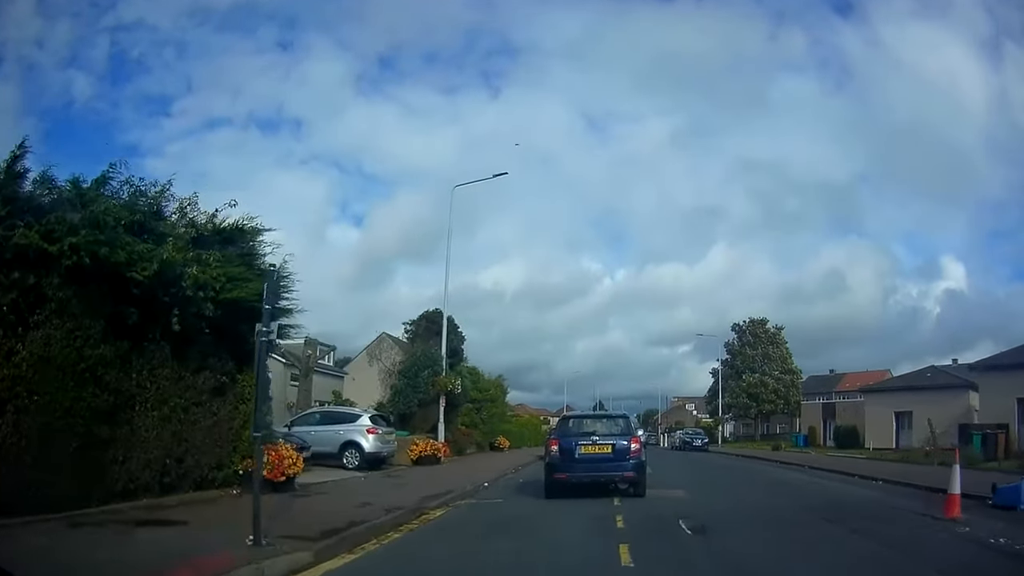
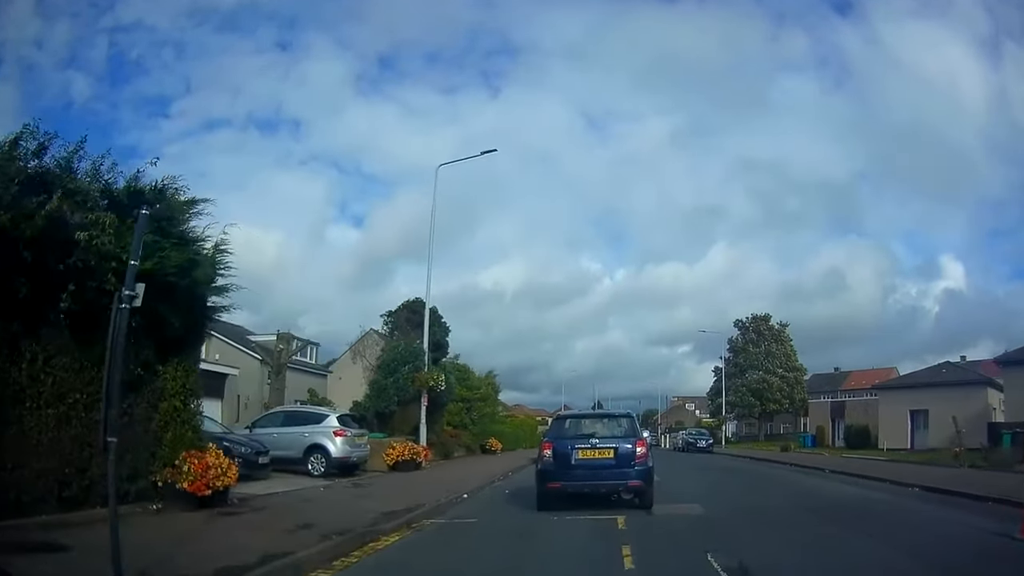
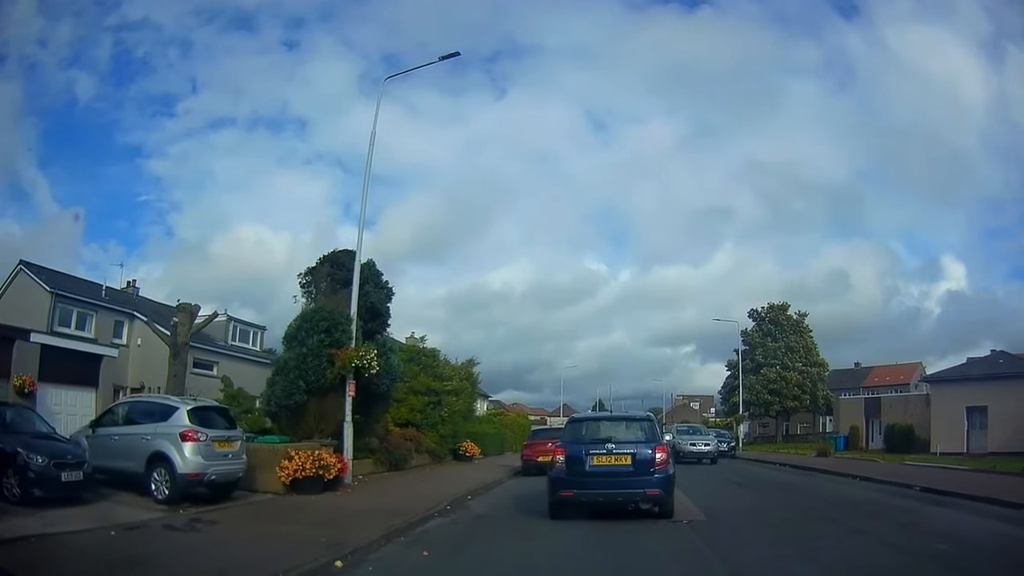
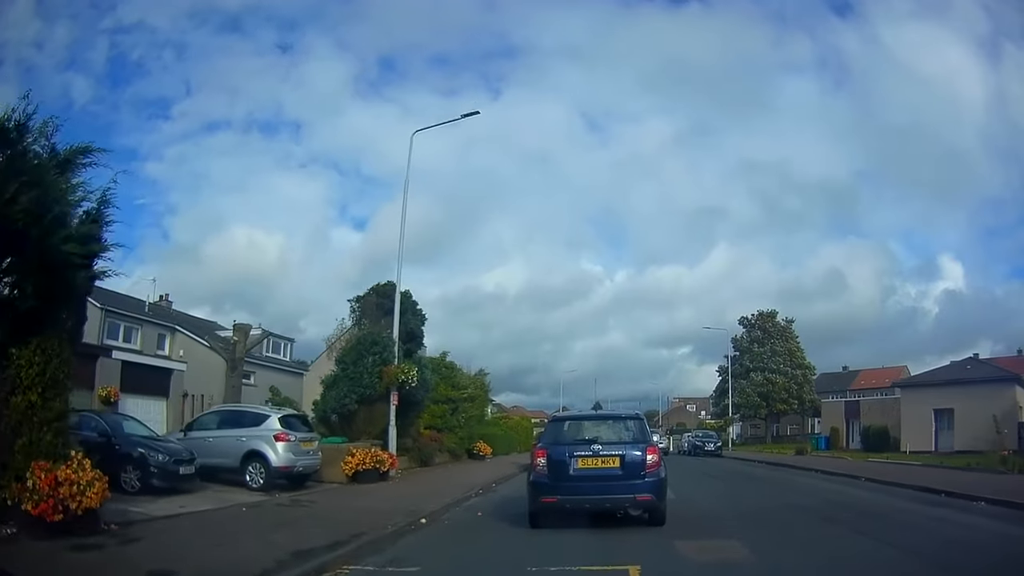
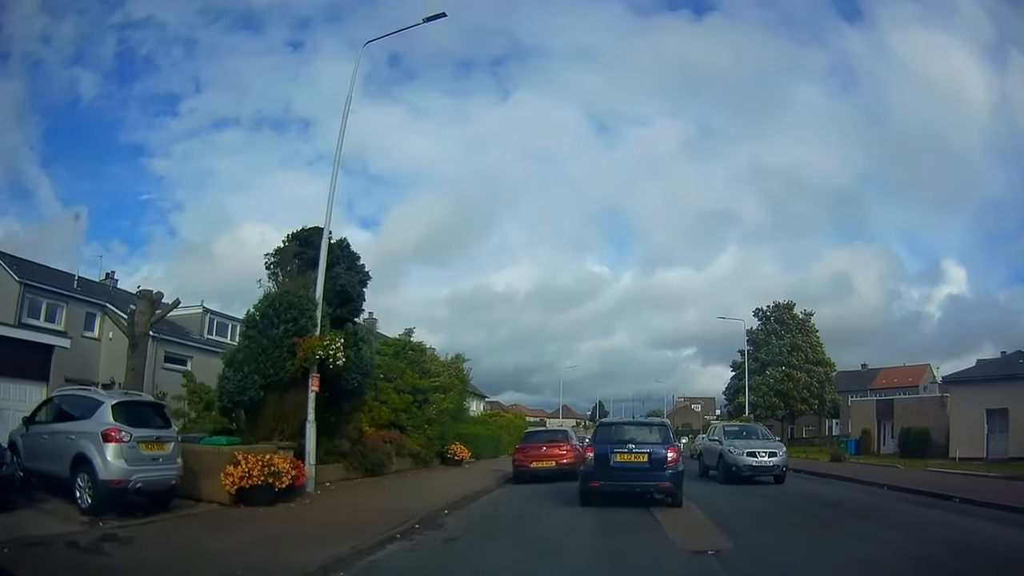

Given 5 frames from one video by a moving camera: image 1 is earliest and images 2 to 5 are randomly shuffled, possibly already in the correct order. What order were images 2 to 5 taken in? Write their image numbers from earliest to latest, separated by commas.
2, 4, 3, 5
